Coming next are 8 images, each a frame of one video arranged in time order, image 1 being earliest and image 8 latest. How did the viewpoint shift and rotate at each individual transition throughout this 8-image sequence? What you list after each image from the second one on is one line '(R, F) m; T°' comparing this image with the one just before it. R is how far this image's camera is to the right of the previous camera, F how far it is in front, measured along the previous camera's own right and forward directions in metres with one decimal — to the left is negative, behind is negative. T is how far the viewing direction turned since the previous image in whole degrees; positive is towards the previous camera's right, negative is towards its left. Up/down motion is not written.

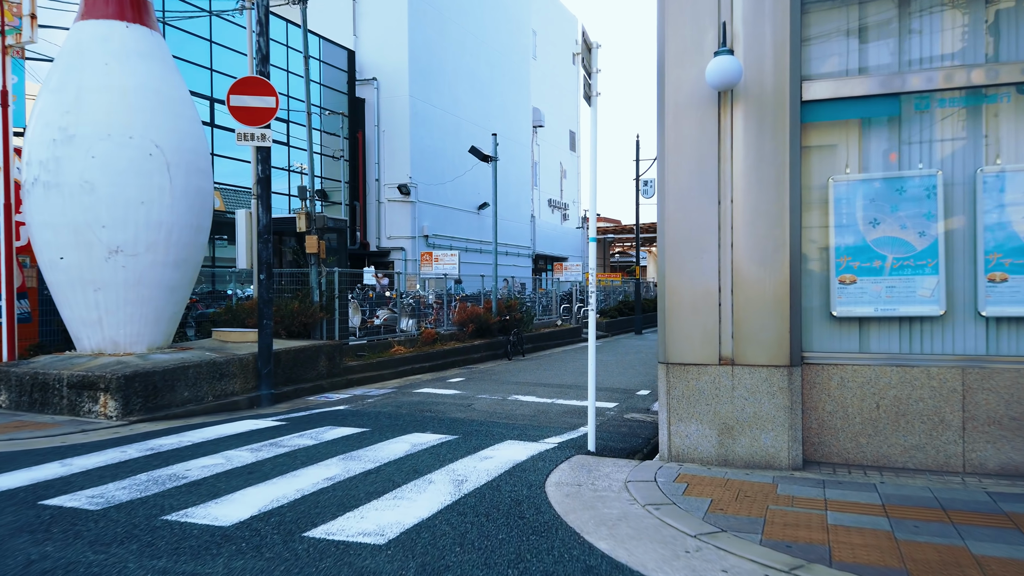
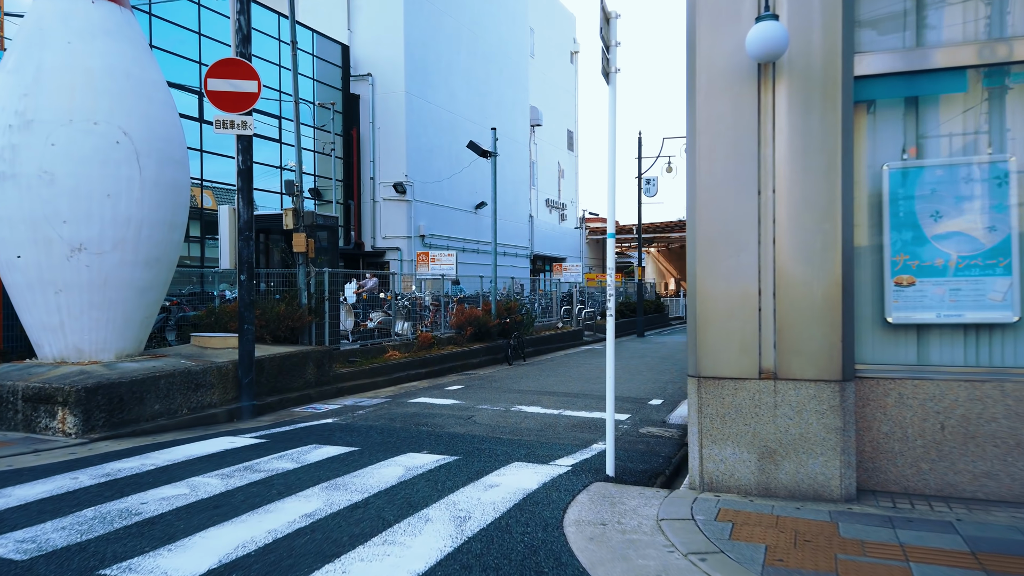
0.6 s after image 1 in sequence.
(-0.1, +0.9) m; 0°
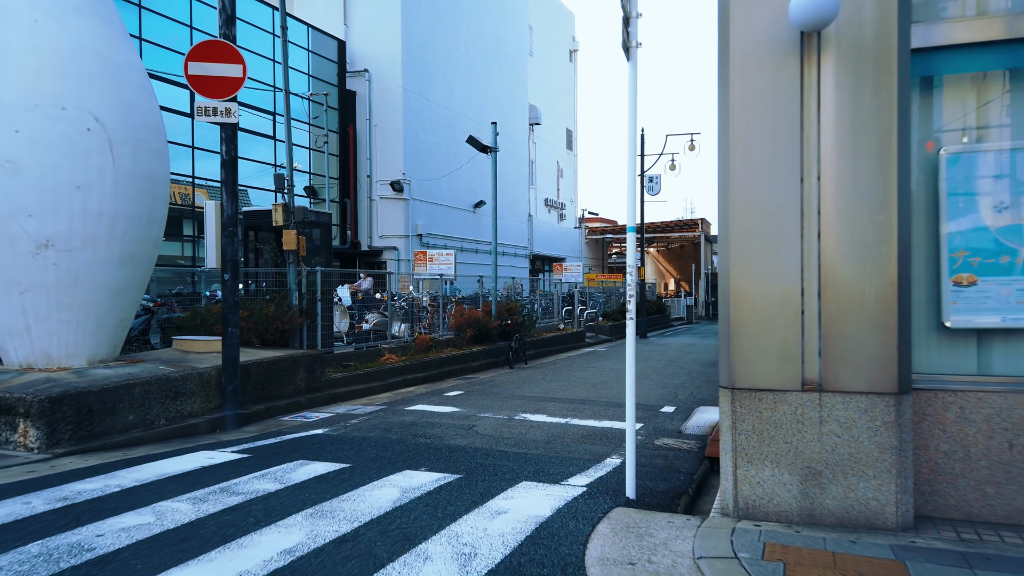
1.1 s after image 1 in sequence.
(-0.1, +0.7) m; 0°
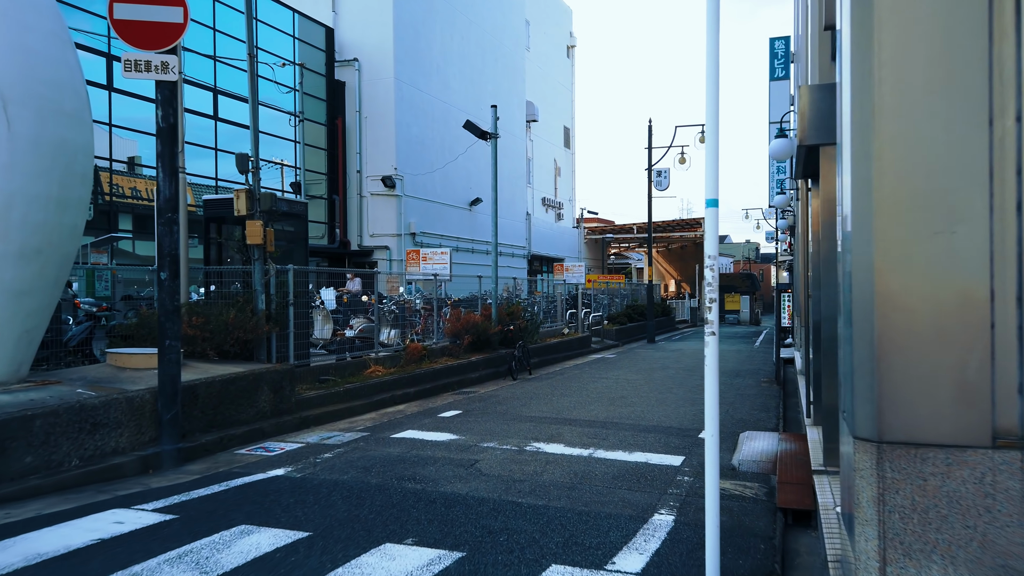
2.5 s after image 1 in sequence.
(-0.2, +1.8) m; 0°
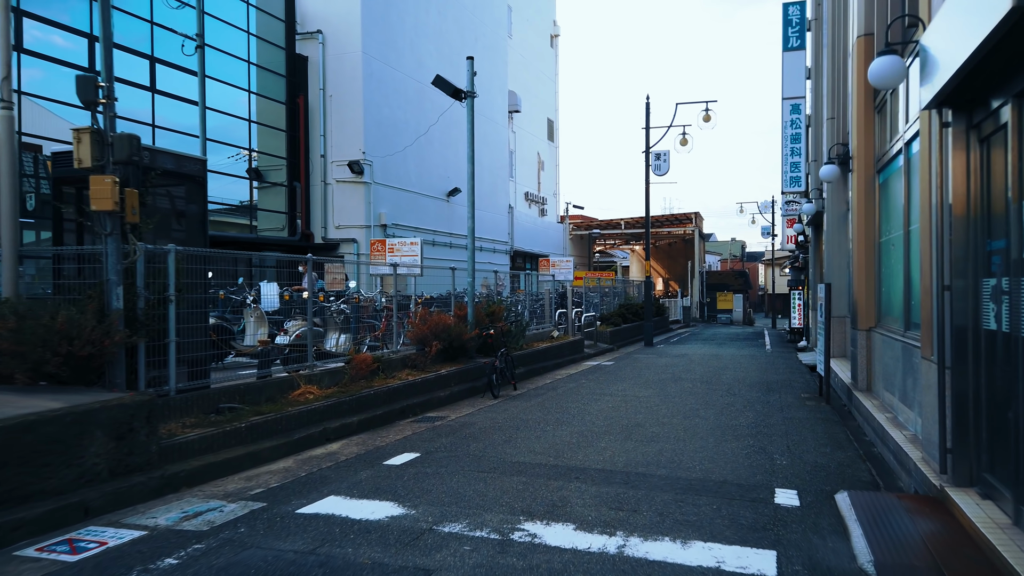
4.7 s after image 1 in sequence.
(0.0, +3.1) m; +1°
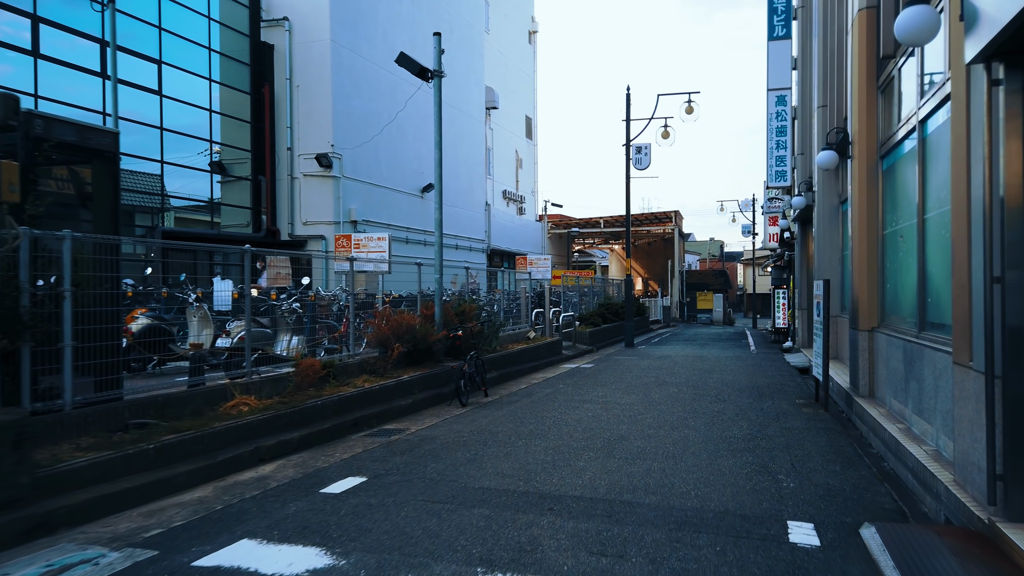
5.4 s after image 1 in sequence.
(+0.1, +1.1) m; +2°
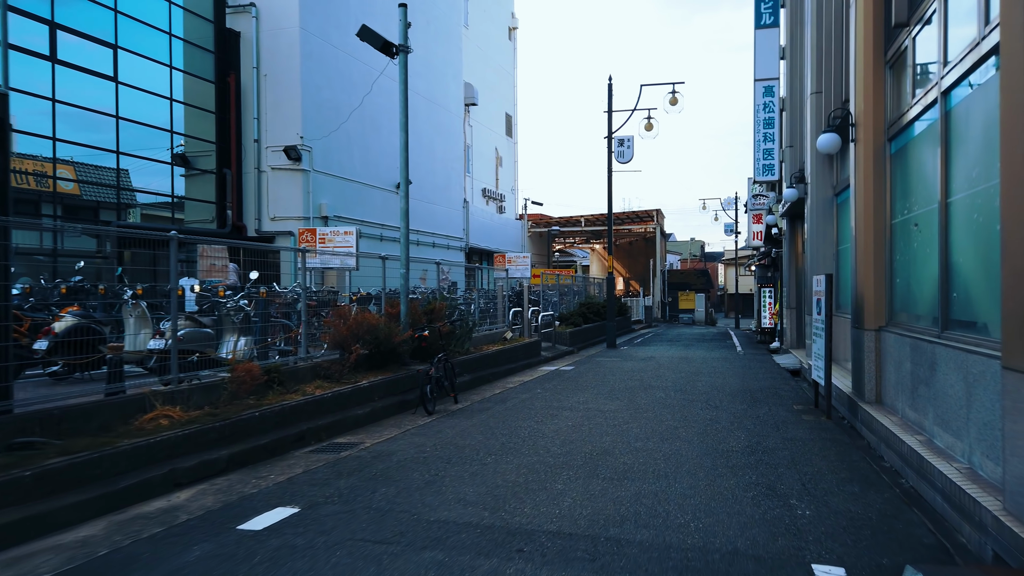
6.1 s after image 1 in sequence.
(+0.1, +1.0) m; +1°
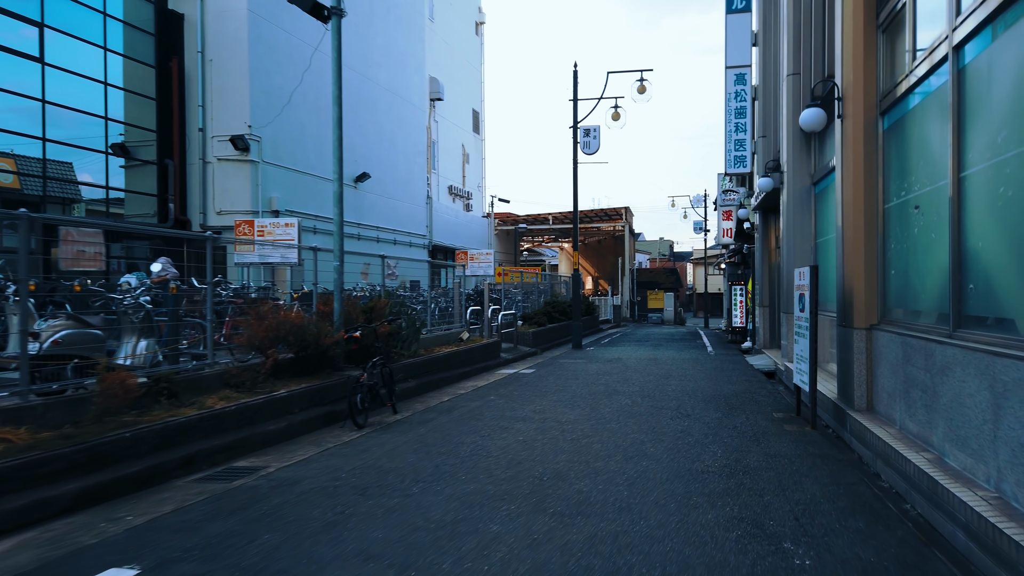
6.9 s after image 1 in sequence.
(+0.3, +1.2) m; +2°
